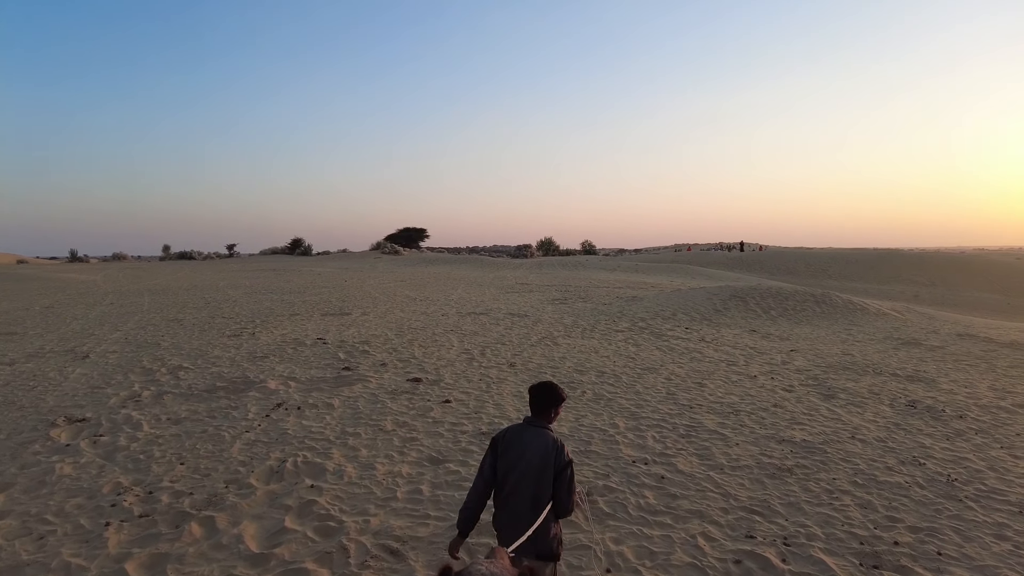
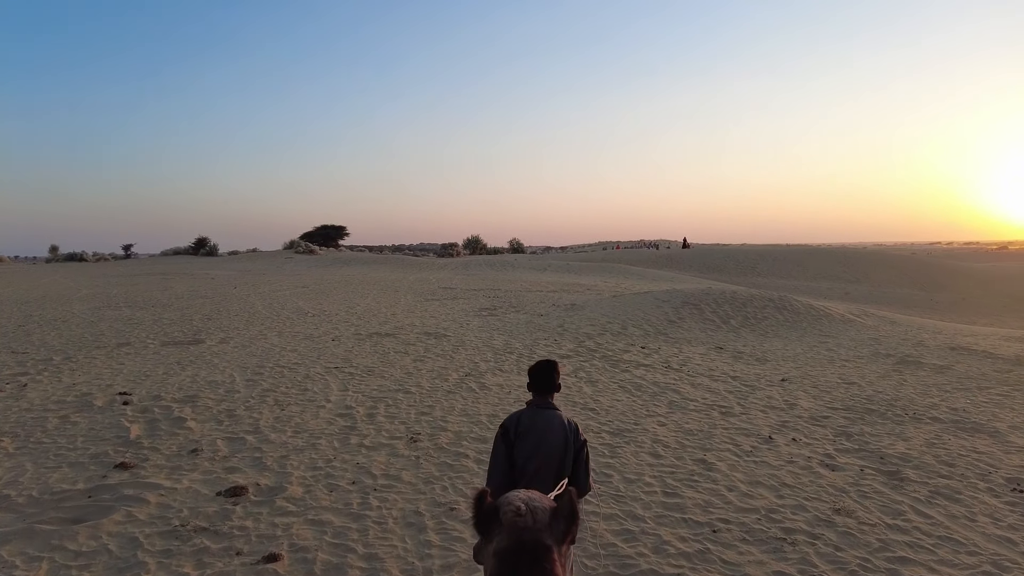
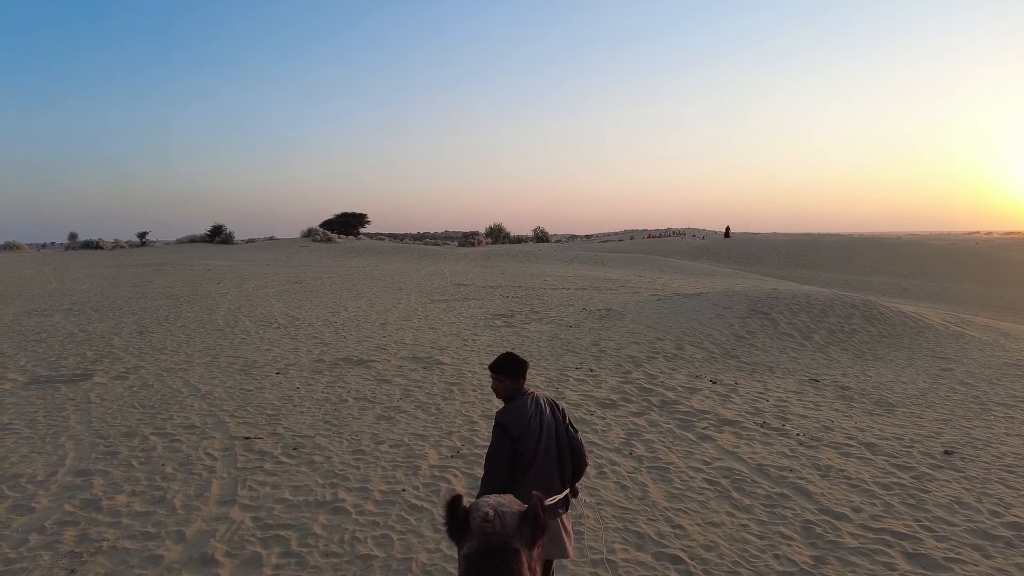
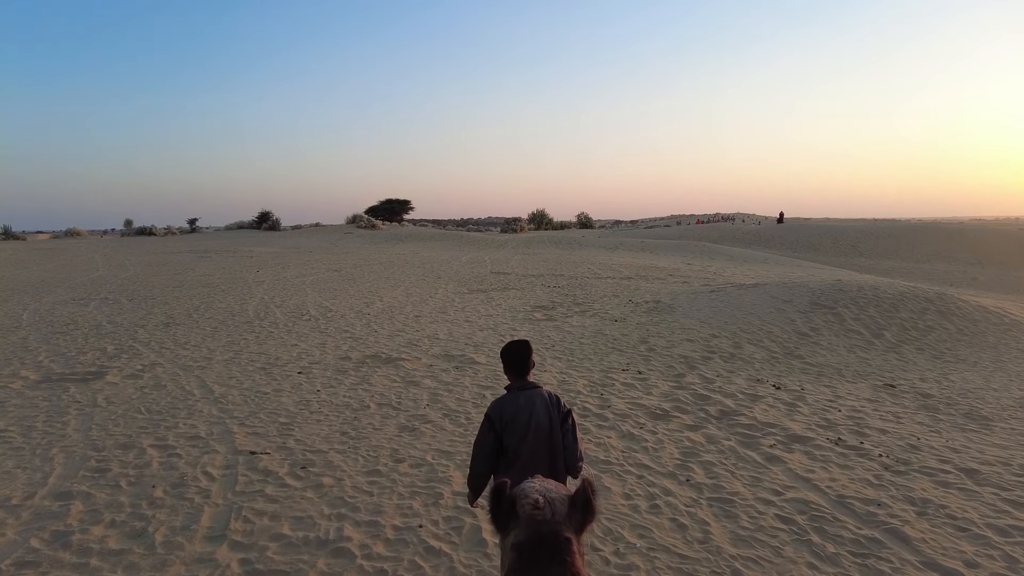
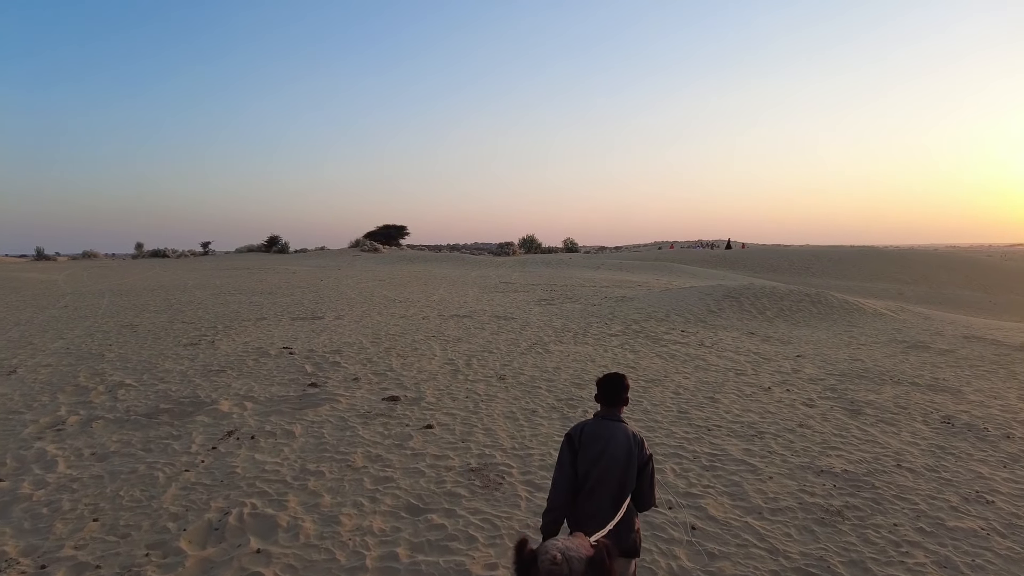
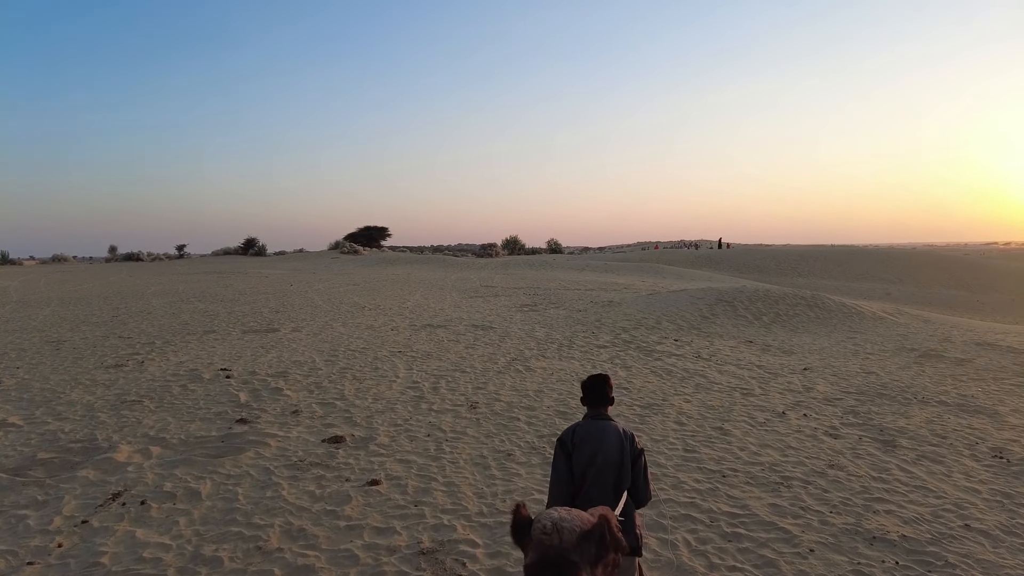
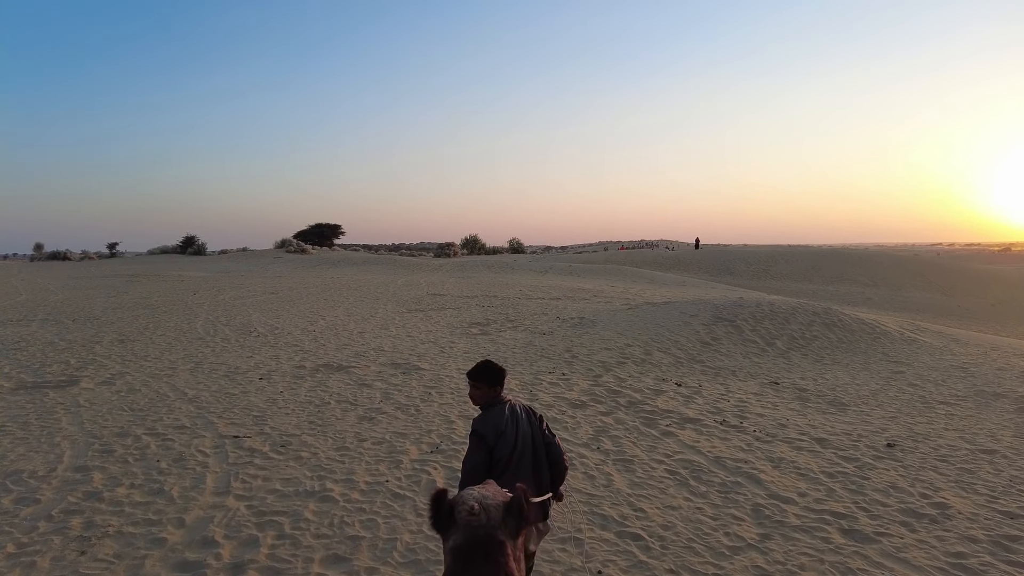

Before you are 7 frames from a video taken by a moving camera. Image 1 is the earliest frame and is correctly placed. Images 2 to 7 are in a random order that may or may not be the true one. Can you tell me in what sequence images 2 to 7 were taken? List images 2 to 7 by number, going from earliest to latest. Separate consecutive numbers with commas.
5, 6, 2, 7, 3, 4
